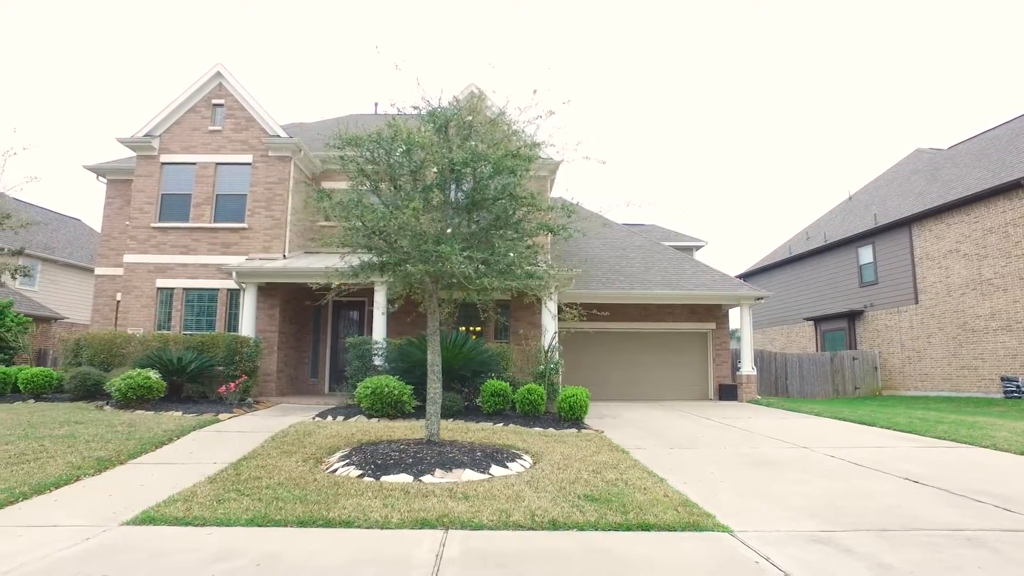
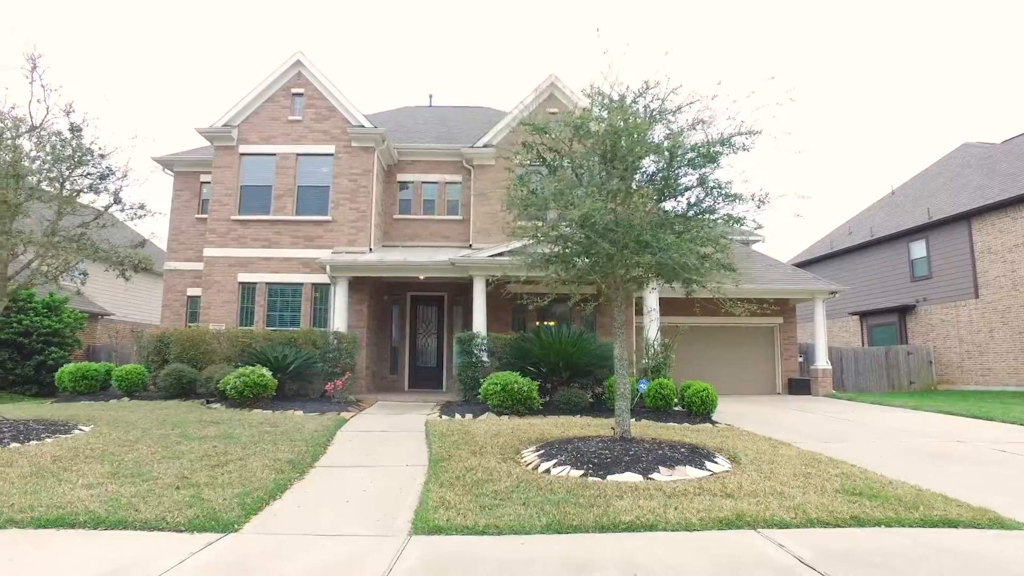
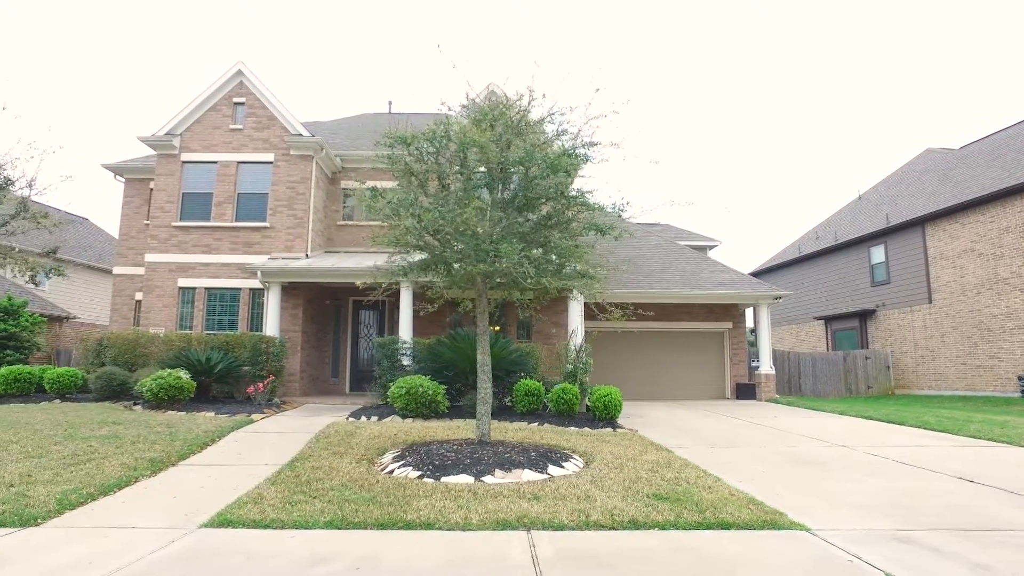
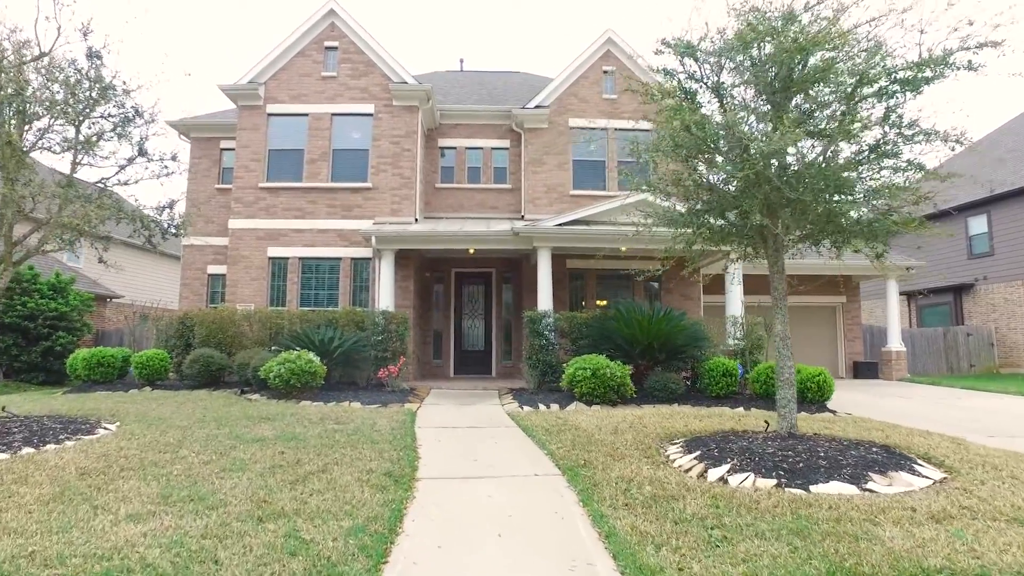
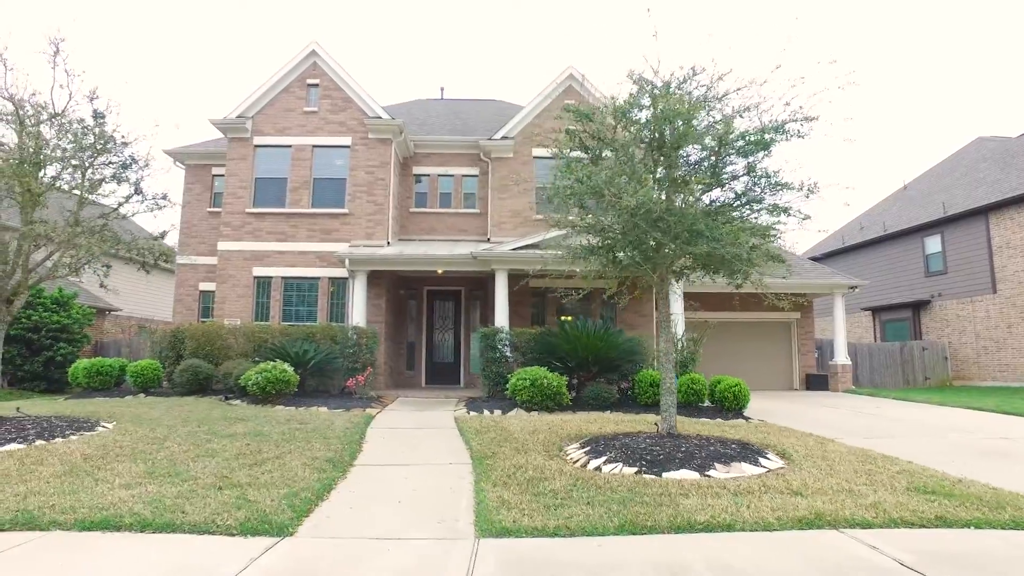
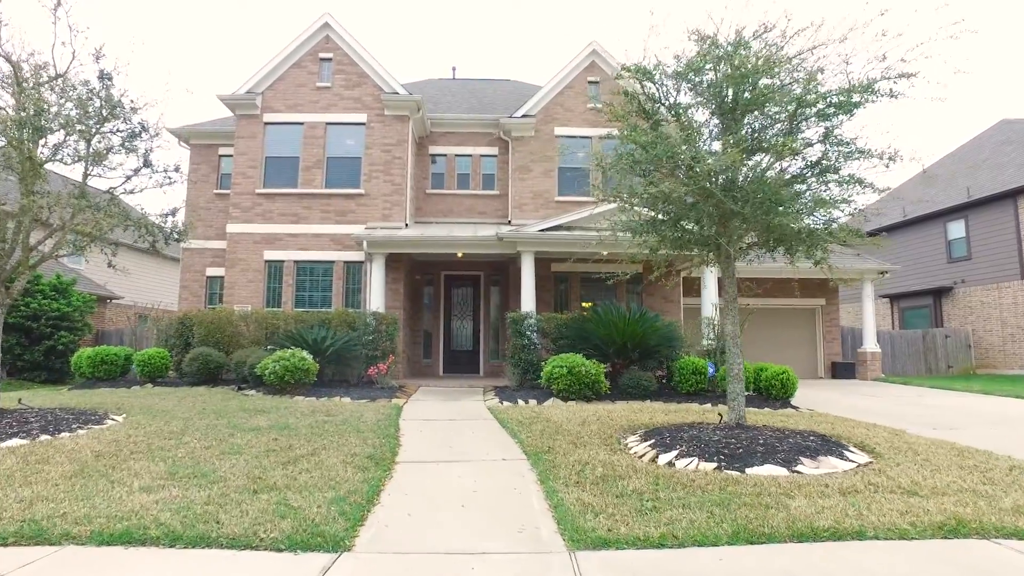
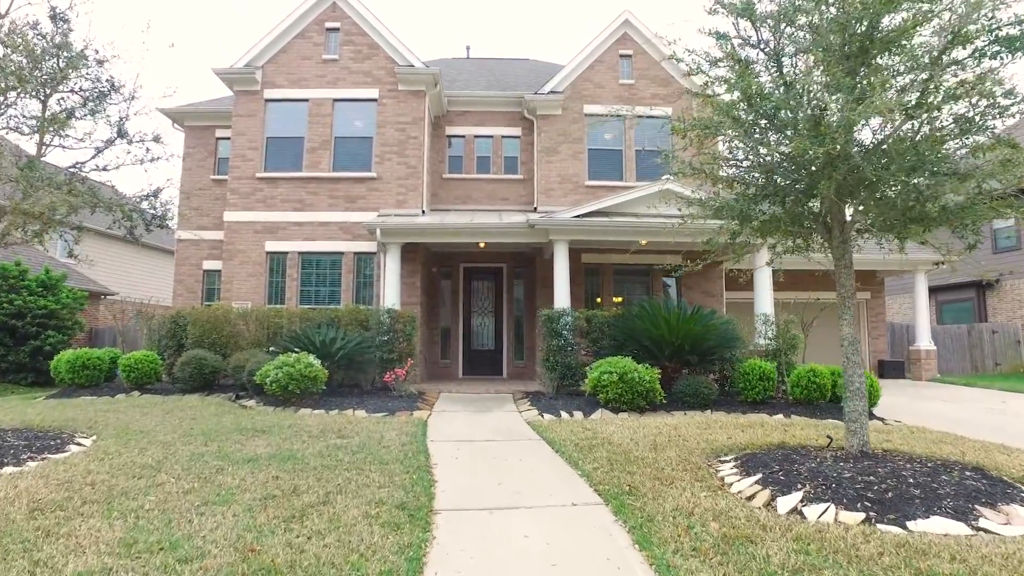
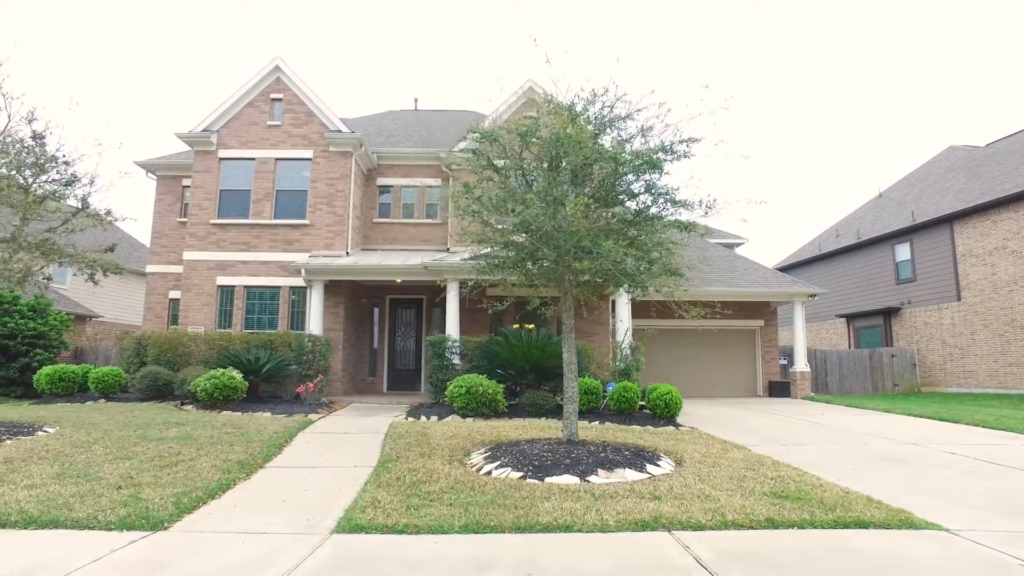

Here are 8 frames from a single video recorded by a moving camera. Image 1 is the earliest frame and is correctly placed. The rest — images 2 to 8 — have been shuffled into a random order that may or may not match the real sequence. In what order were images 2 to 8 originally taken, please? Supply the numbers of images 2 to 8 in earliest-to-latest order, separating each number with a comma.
3, 8, 2, 5, 6, 4, 7
